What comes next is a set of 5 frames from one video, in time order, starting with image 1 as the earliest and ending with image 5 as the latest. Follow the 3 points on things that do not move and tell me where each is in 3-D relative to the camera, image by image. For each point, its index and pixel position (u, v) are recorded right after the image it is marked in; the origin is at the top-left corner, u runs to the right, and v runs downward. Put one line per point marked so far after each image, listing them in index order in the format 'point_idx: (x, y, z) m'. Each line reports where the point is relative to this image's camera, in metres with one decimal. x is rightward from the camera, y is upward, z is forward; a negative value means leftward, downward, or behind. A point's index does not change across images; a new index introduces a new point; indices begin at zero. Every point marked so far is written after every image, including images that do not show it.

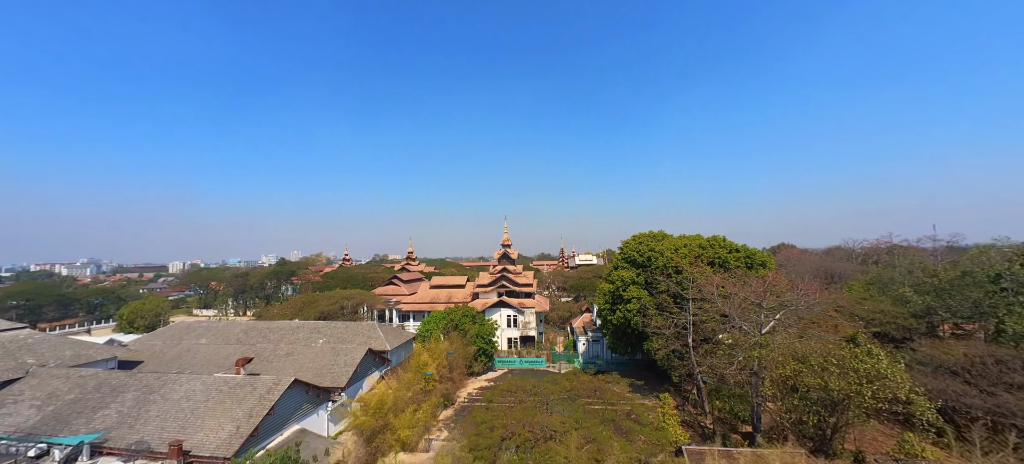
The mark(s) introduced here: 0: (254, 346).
0: (-11.6, -5.1, +16.4) m
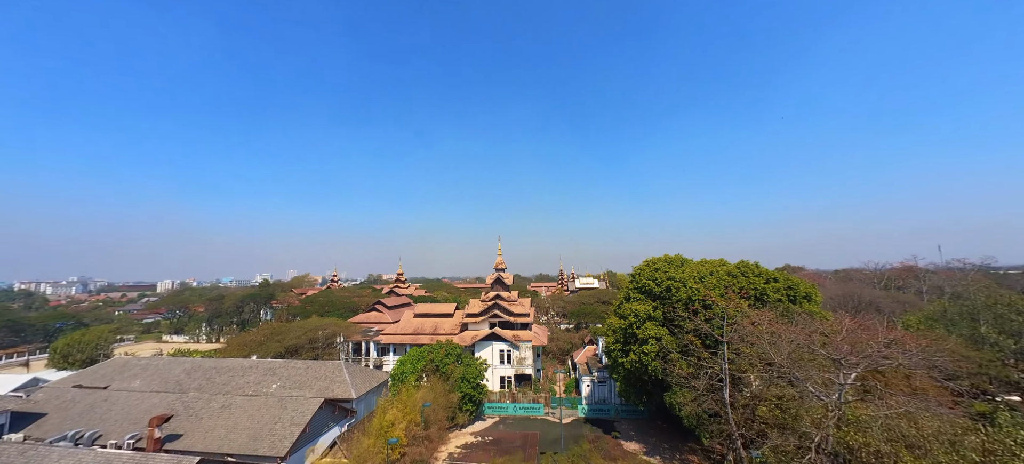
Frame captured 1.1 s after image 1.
0: (-11.9, -6.0, +13.5) m
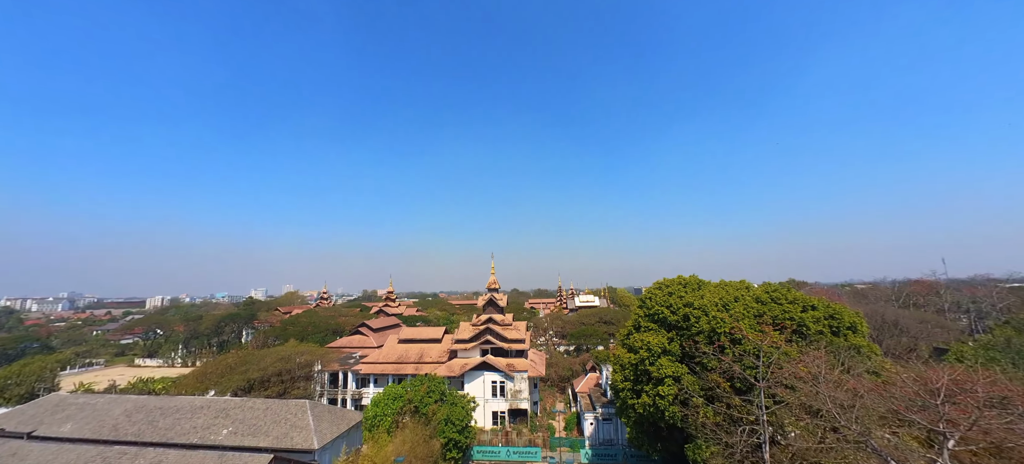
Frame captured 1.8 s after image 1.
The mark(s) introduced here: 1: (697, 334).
0: (-12.2, -6.6, +11.3) m
1: (+5.4, -3.0, +10.7) m
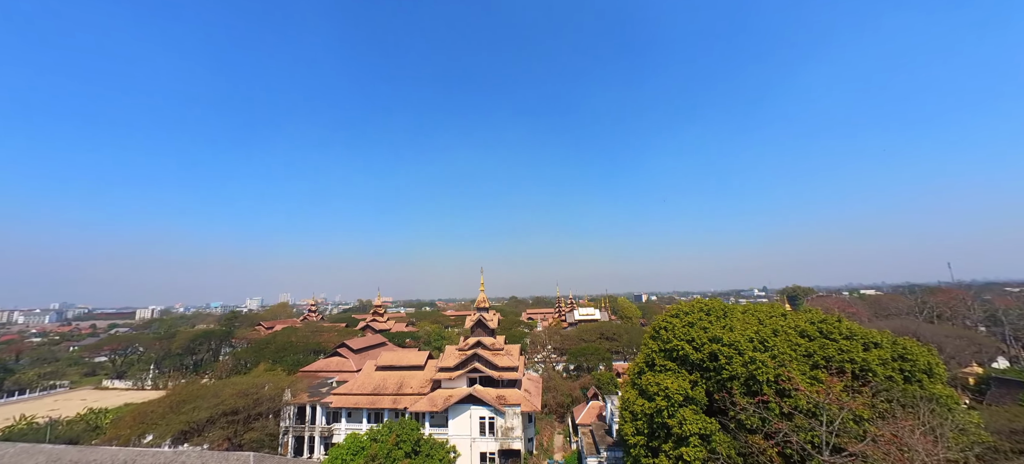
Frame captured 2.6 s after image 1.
0: (-12.6, -7.2, +8.9) m
1: (+5.0, -3.4, +8.4) m
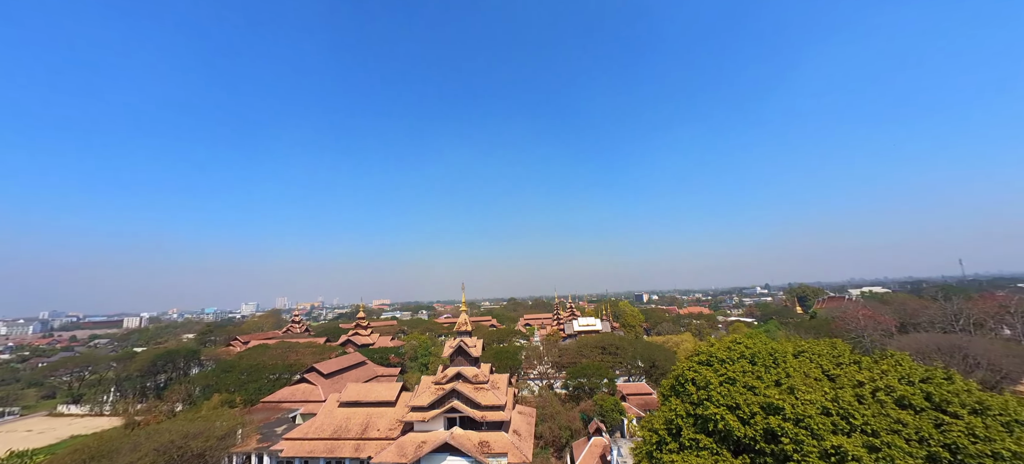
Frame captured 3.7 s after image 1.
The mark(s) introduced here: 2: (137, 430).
0: (-13.1, -7.8, +6.1) m
1: (+4.4, -3.8, +5.6) m
2: (-15.8, -8.5, +16.0) m
